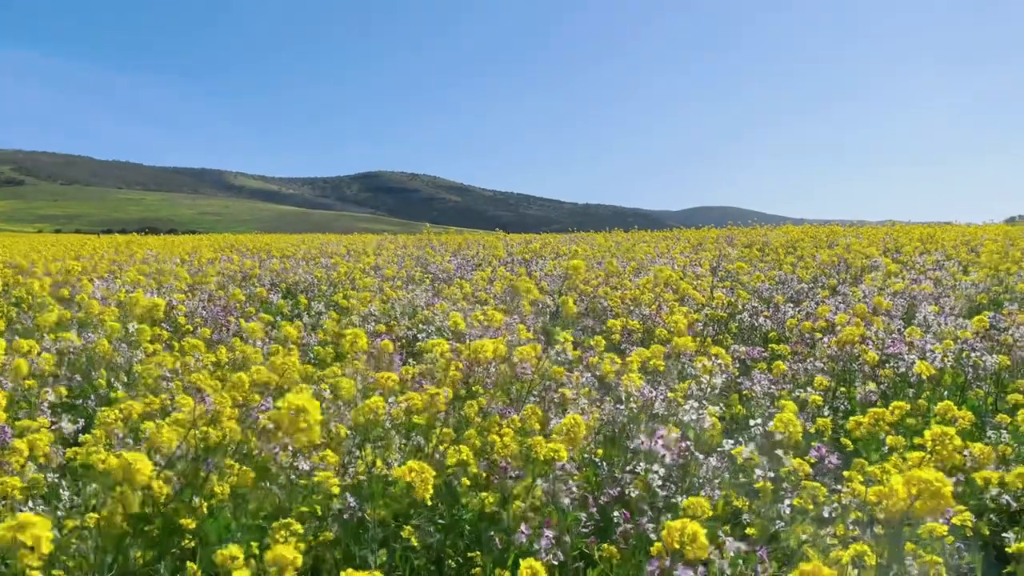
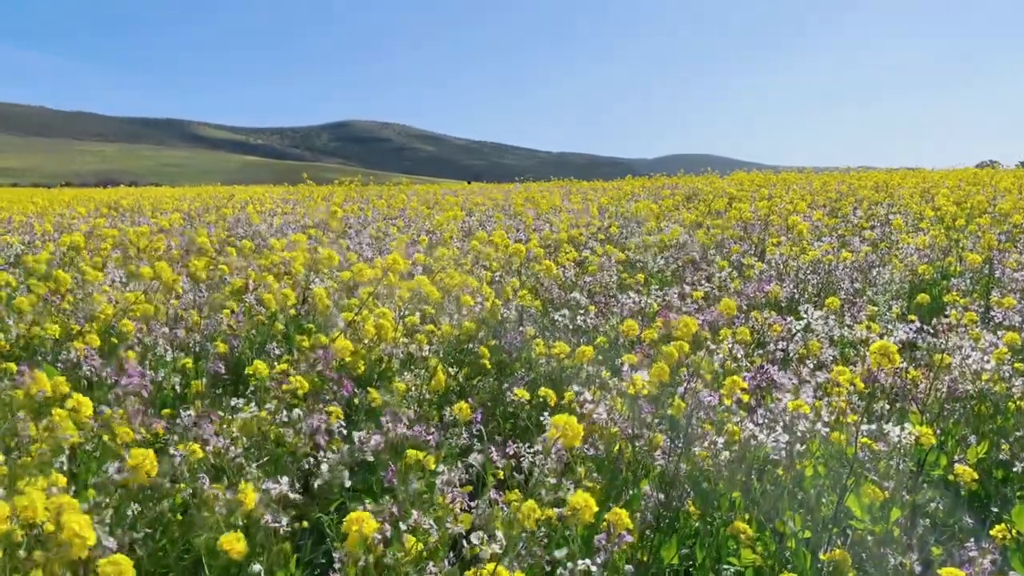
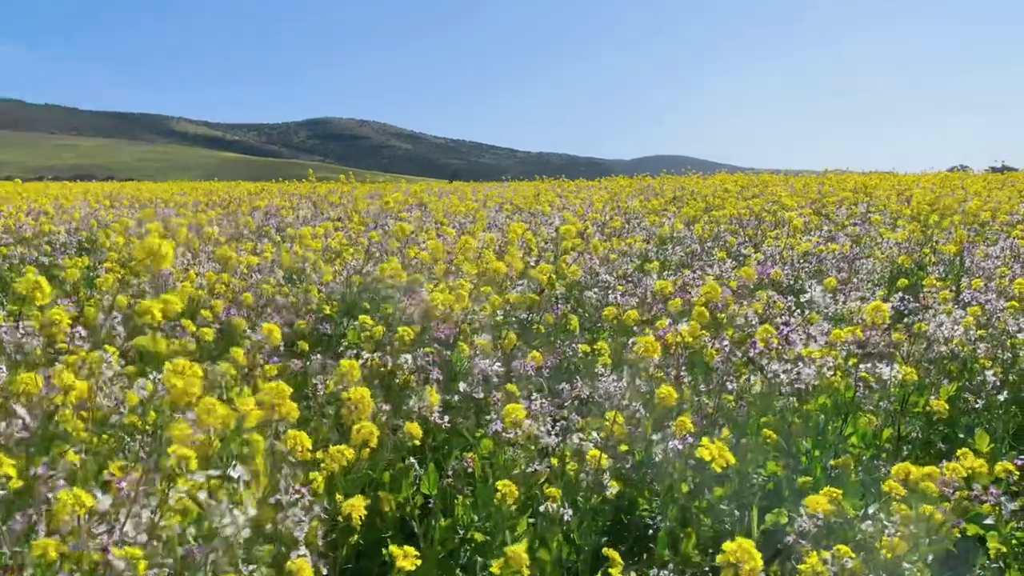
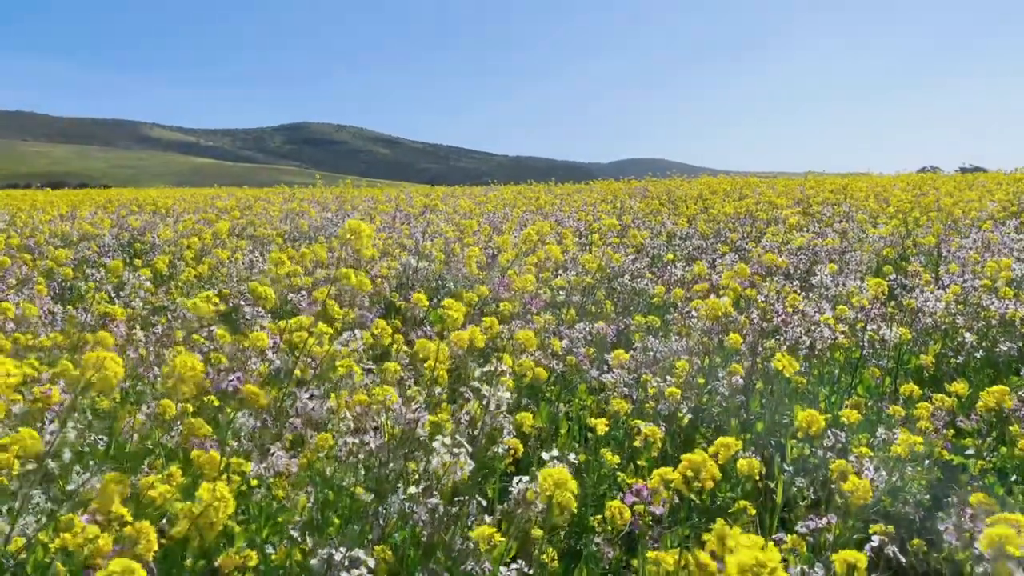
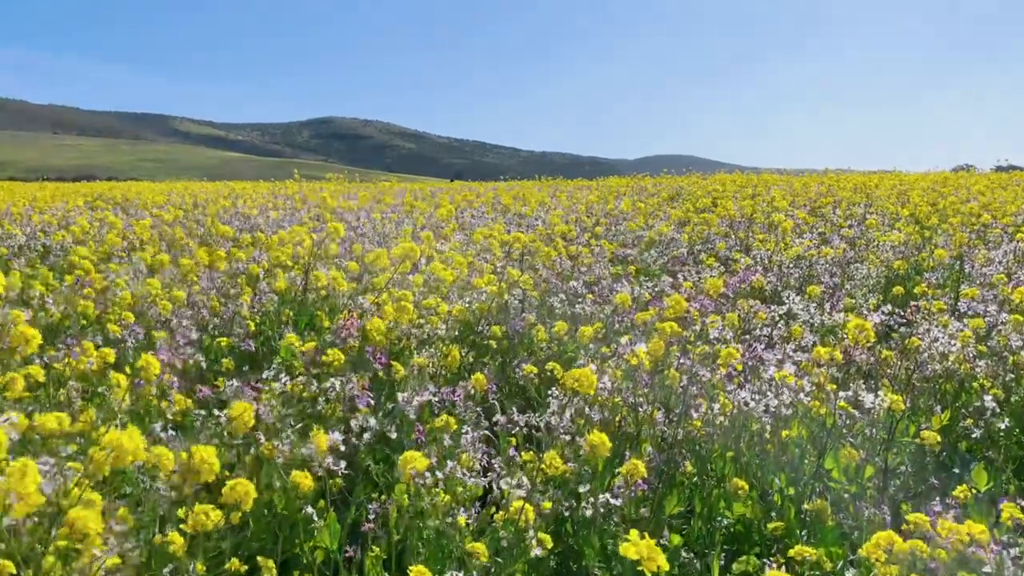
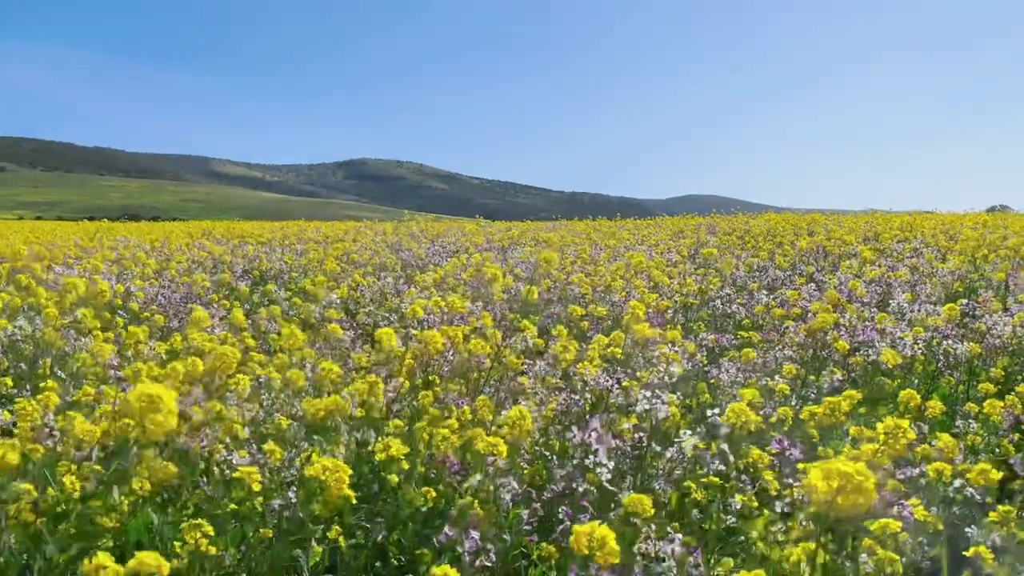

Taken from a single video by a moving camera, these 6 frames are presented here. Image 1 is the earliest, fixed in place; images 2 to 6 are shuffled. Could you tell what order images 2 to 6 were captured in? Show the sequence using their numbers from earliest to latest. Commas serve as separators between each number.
6, 4, 3, 5, 2
